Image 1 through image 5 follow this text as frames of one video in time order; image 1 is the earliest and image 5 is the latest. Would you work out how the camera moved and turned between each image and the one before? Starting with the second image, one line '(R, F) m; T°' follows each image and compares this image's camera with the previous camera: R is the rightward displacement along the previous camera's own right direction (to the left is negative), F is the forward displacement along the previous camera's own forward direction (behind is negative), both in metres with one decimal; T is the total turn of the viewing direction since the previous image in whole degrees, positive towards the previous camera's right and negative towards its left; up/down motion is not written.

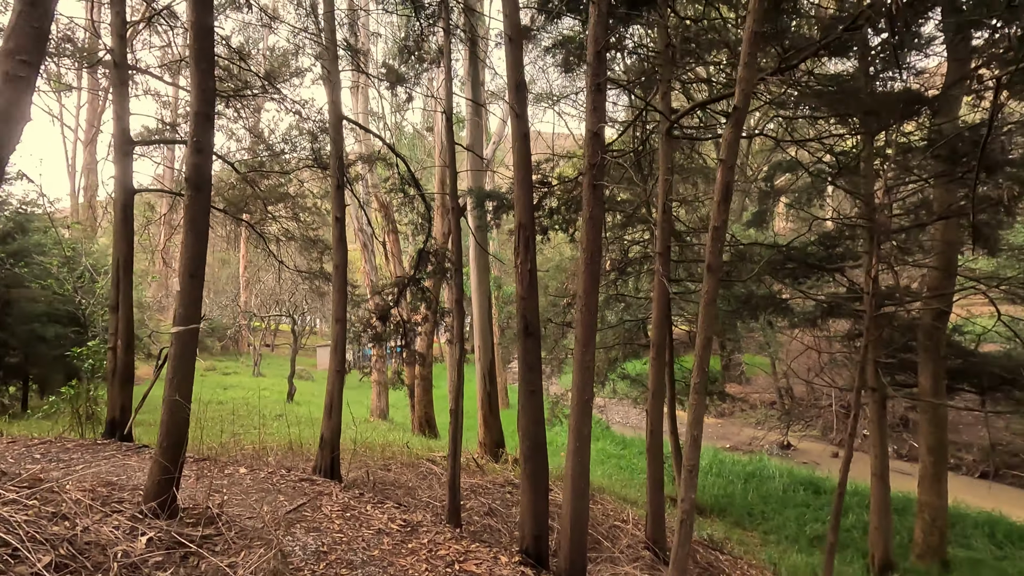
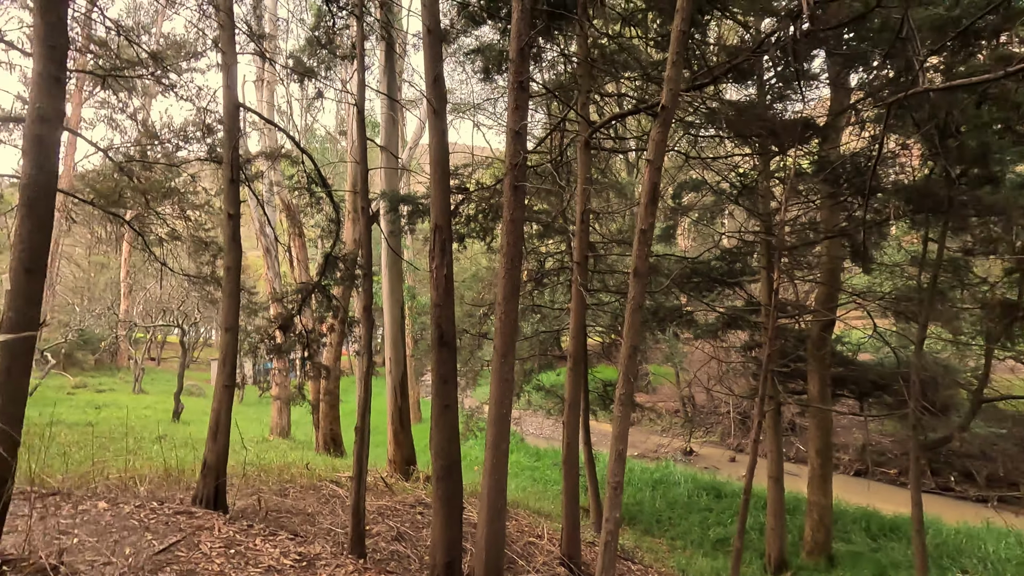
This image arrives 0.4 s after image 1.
(0.0, +0.2) m; +9°
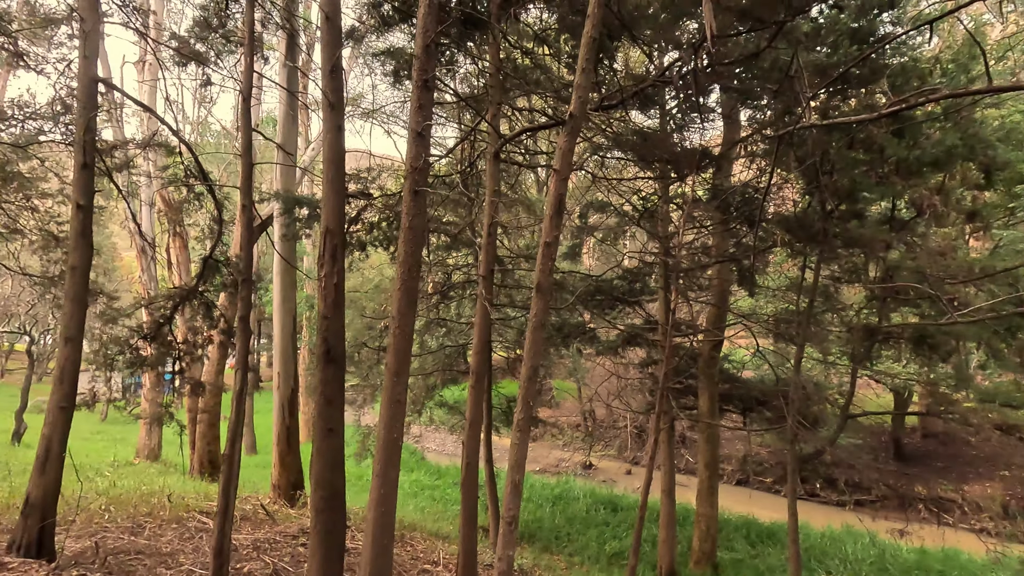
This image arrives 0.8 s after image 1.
(+0.1, +0.2) m; +10°
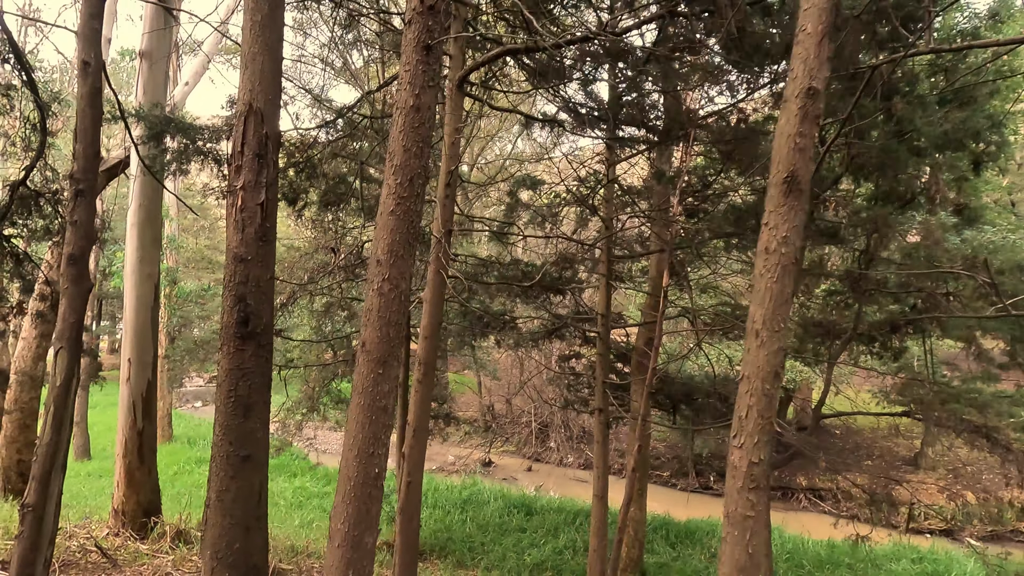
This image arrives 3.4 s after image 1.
(-0.6, +1.2) m; +12°
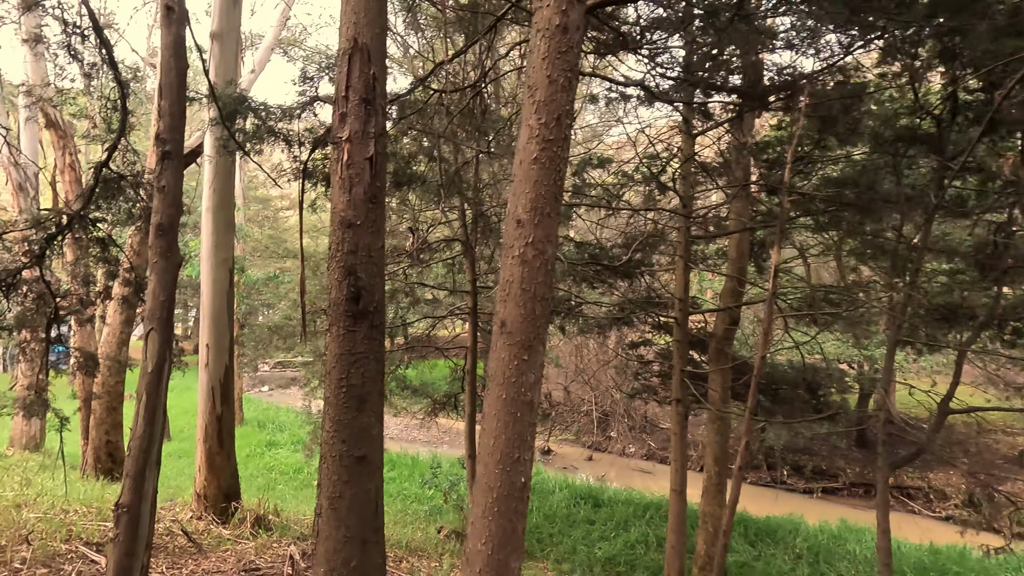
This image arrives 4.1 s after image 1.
(-0.3, +0.3) m; -5°
